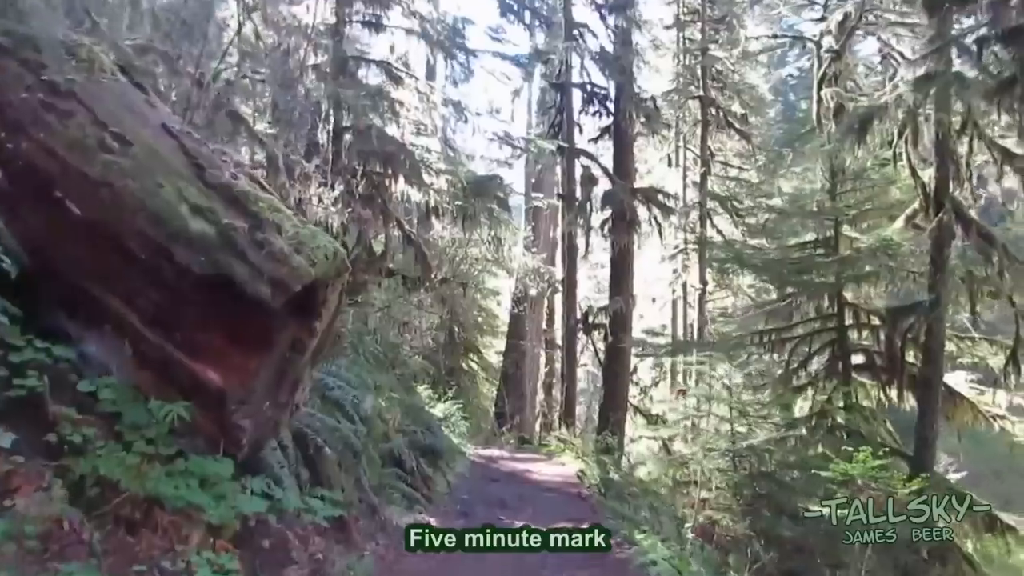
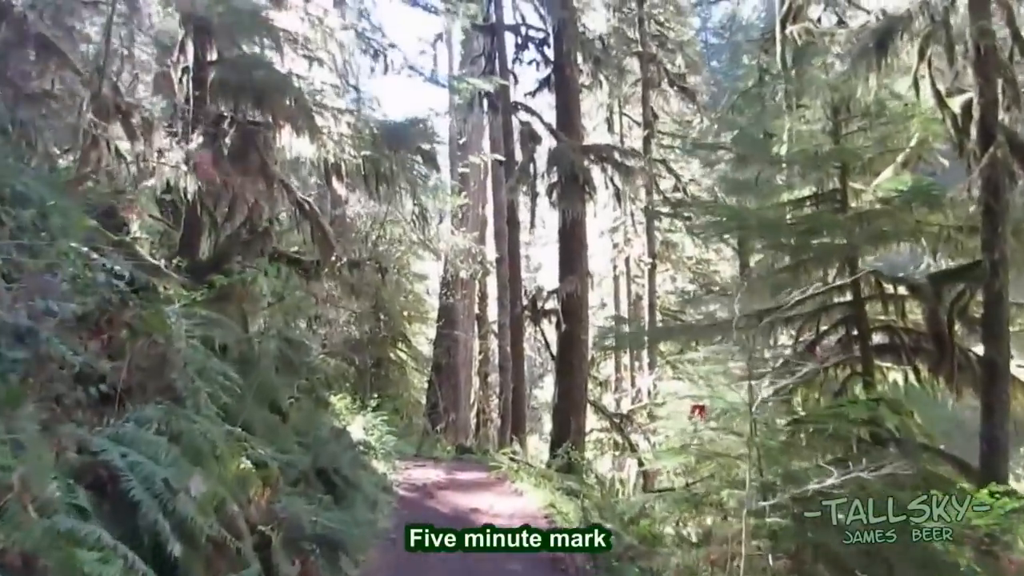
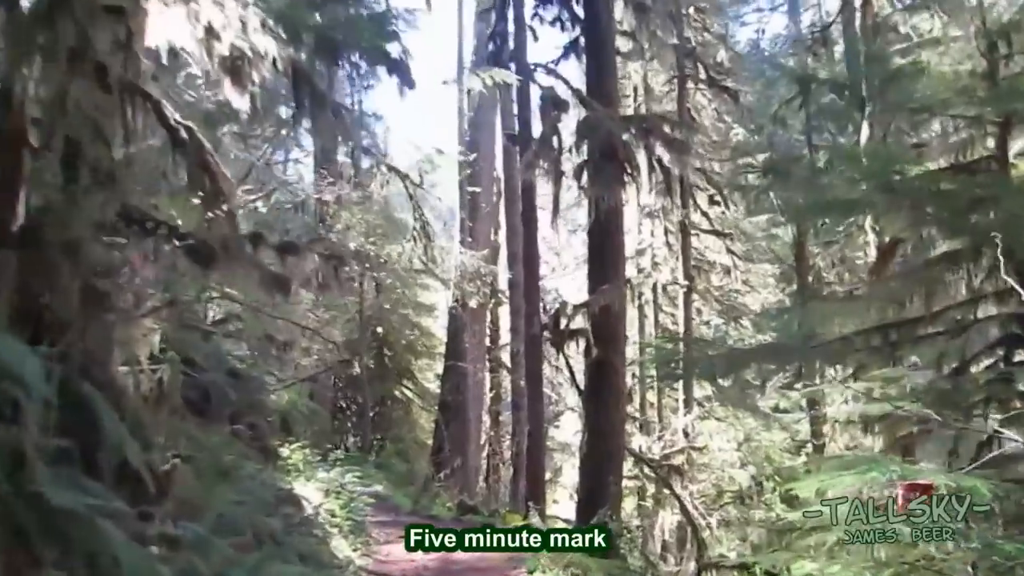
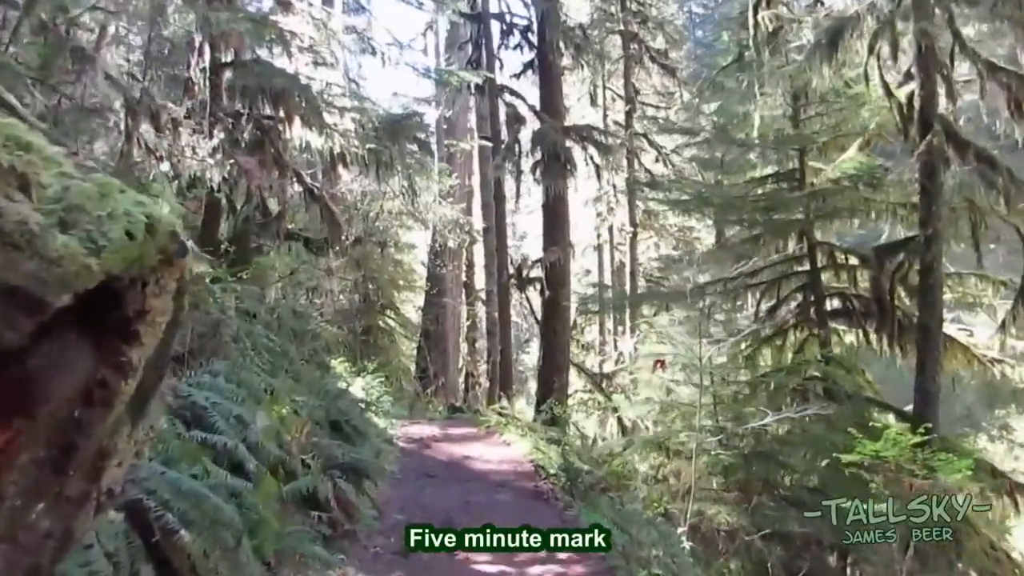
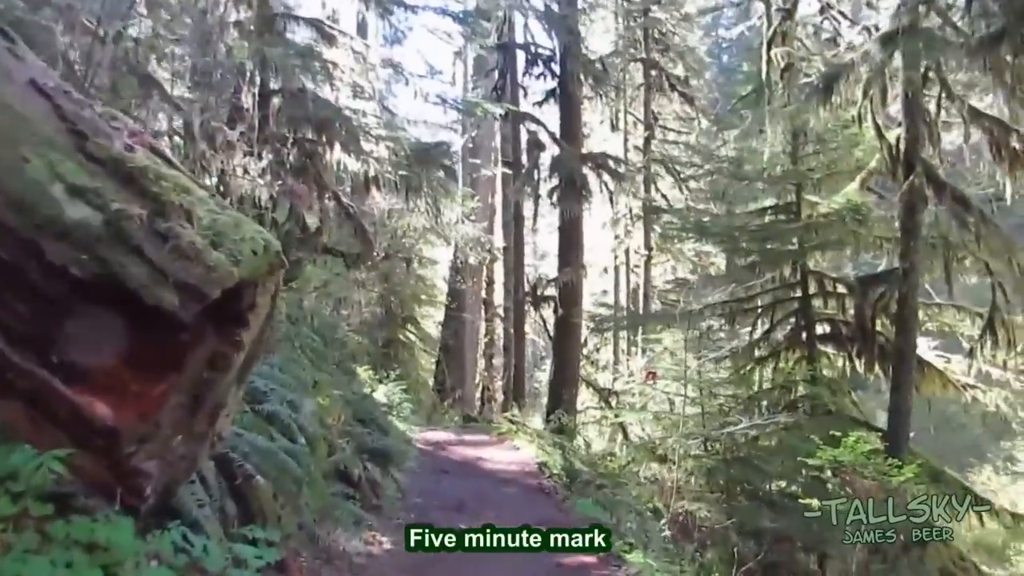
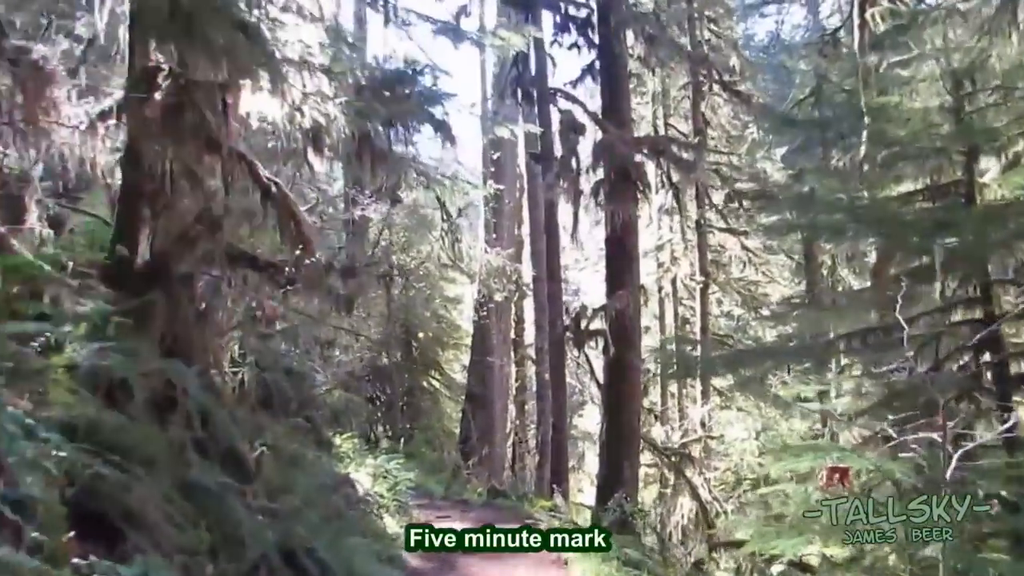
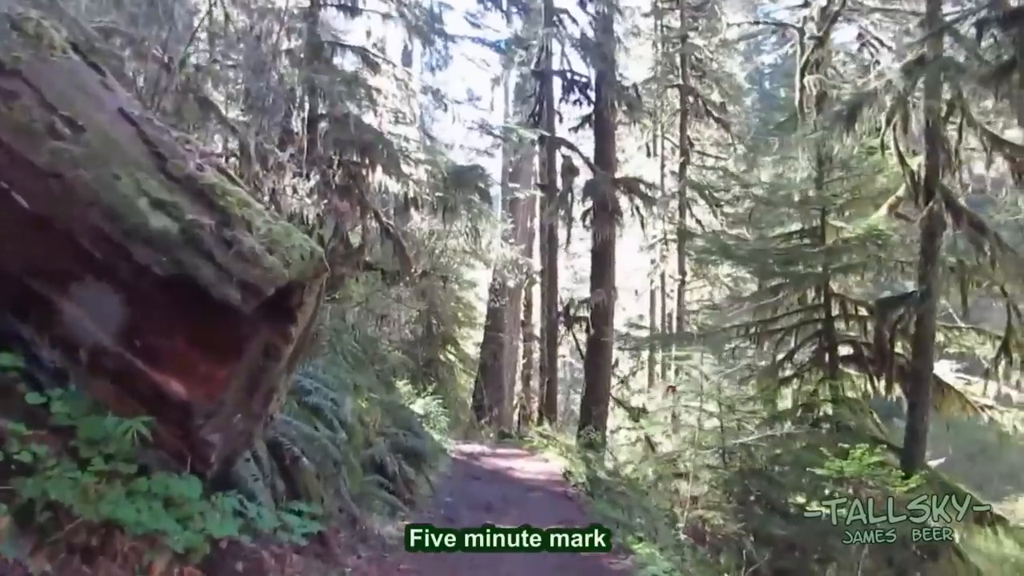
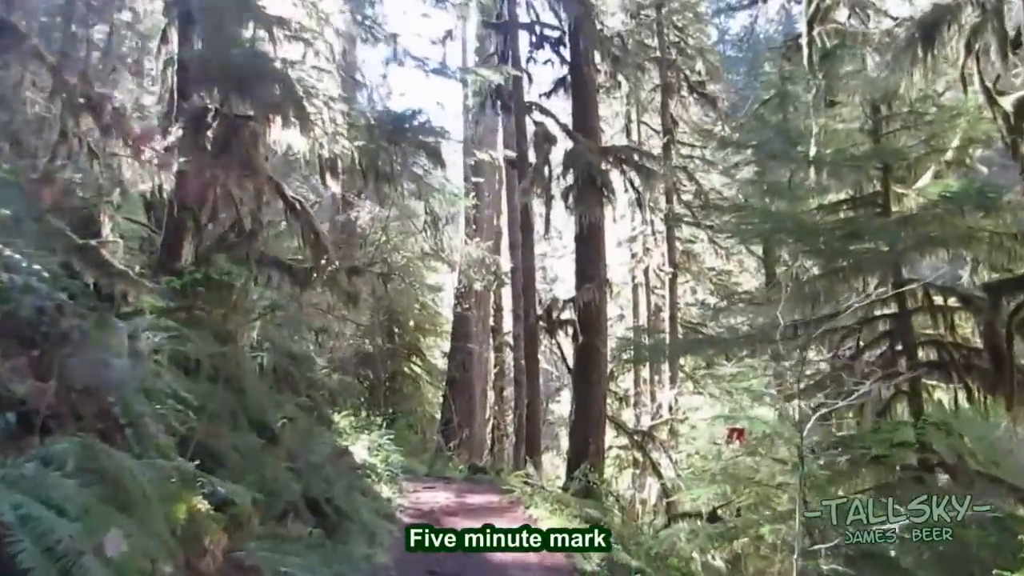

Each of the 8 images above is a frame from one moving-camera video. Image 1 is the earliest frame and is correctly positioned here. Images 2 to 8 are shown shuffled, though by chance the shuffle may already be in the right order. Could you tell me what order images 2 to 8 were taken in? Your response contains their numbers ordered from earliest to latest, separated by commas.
7, 5, 4, 2, 8, 6, 3
